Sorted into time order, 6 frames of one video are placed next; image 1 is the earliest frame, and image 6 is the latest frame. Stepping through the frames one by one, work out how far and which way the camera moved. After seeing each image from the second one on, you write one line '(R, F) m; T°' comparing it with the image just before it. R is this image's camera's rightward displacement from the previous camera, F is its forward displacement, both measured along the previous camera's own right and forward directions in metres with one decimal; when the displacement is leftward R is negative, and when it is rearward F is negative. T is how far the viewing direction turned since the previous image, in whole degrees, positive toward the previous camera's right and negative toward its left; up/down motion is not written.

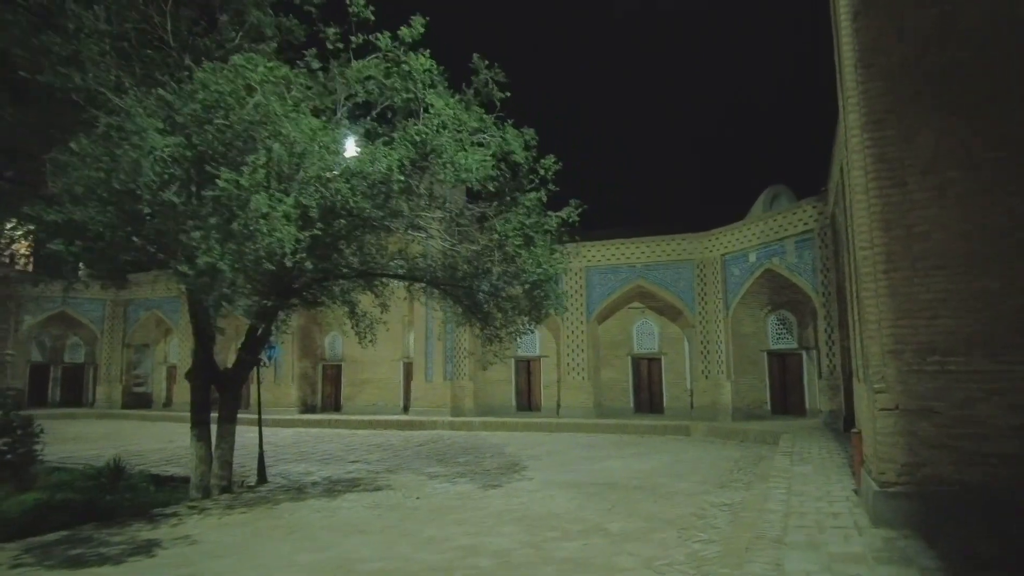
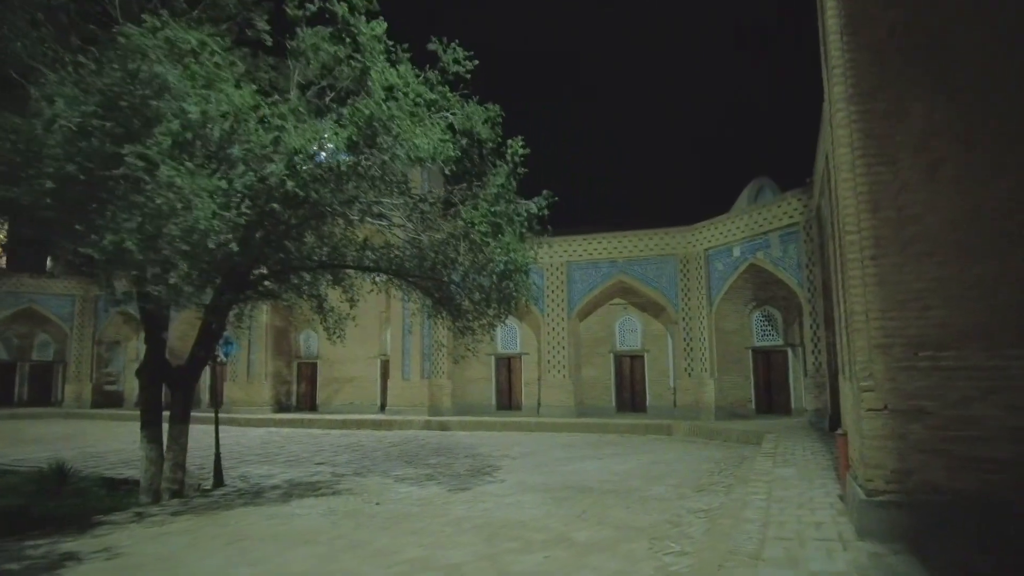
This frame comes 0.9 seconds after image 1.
(+0.3, +0.5) m; +1°
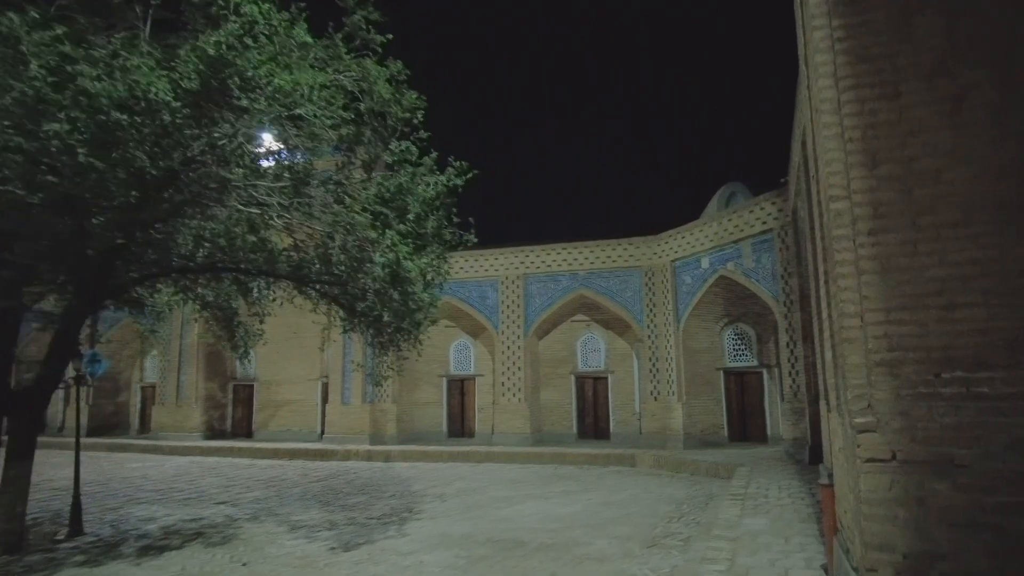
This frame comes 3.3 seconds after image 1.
(+0.7, +1.5) m; +2°
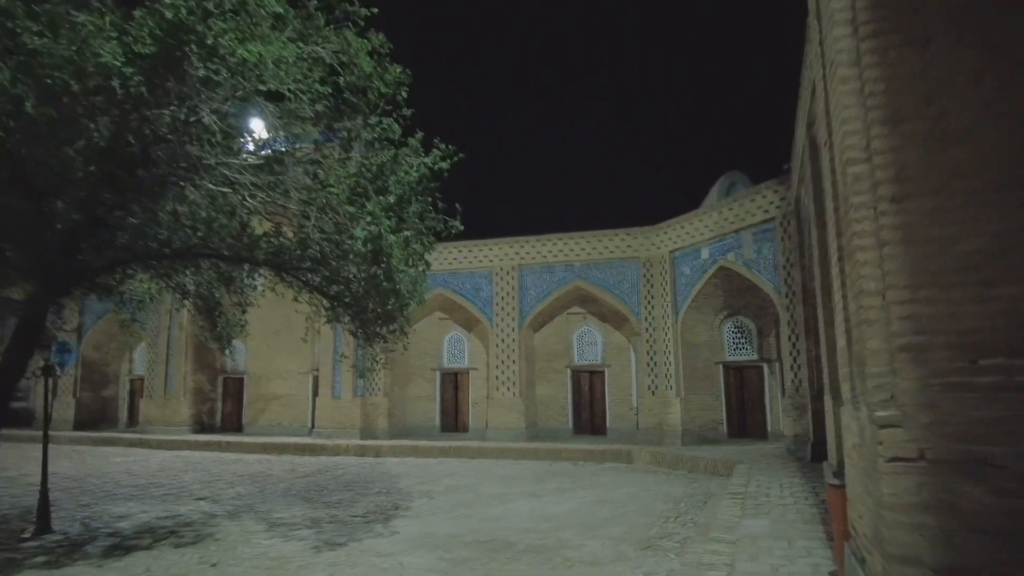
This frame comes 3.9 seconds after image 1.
(+0.1, +0.4) m; 0°
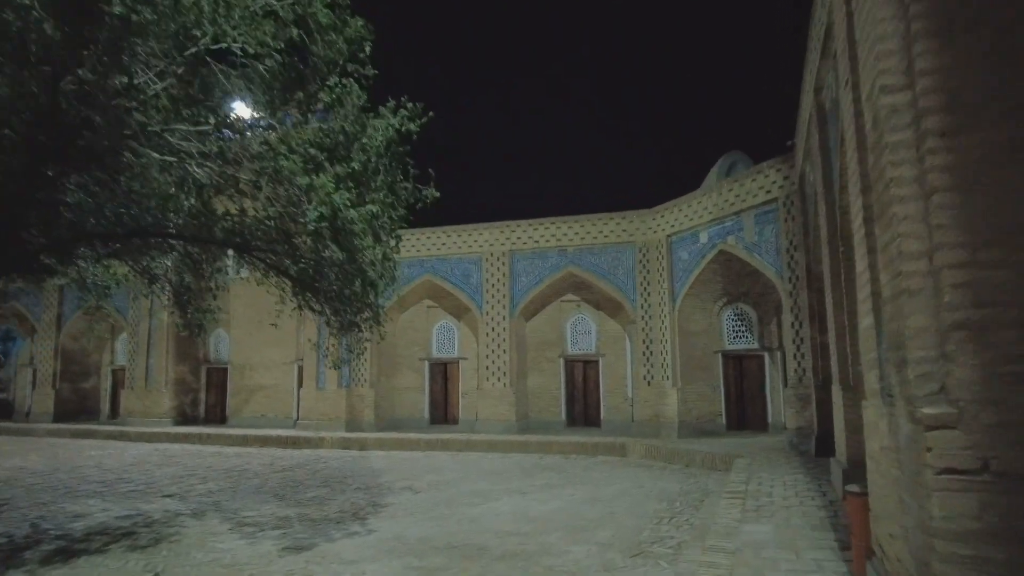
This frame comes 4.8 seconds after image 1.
(+0.2, +0.6) m; 0°
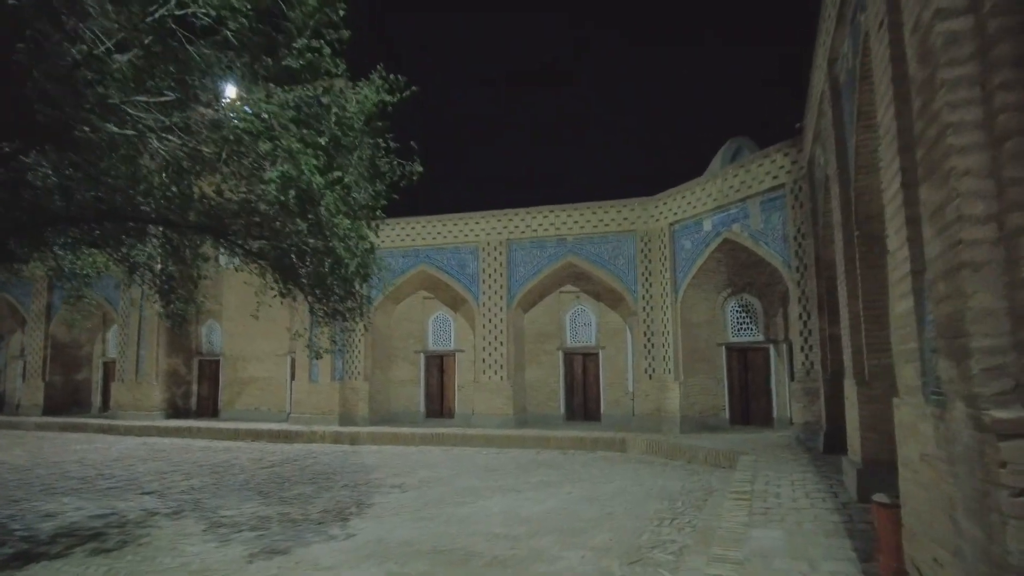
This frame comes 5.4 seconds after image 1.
(+0.1, +0.4) m; 0°
